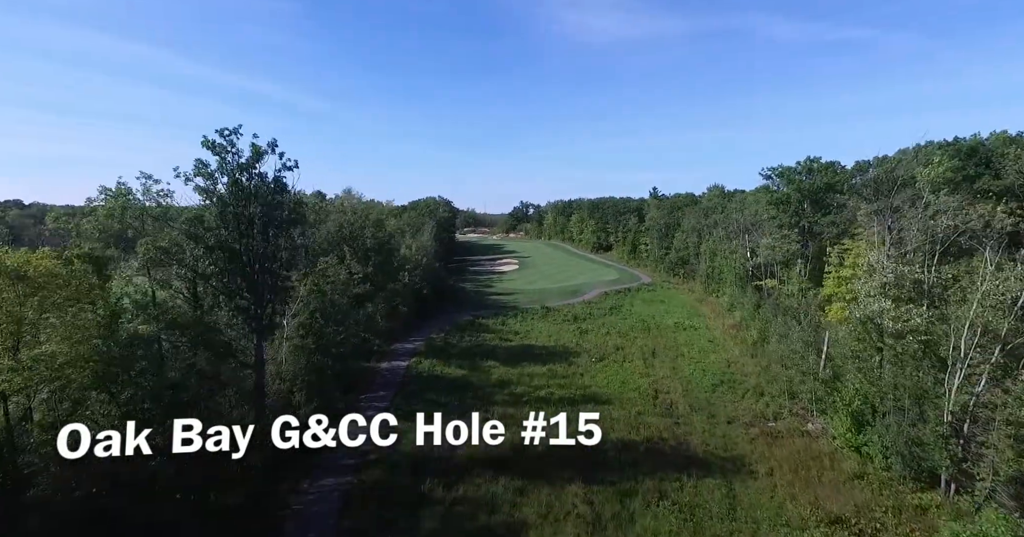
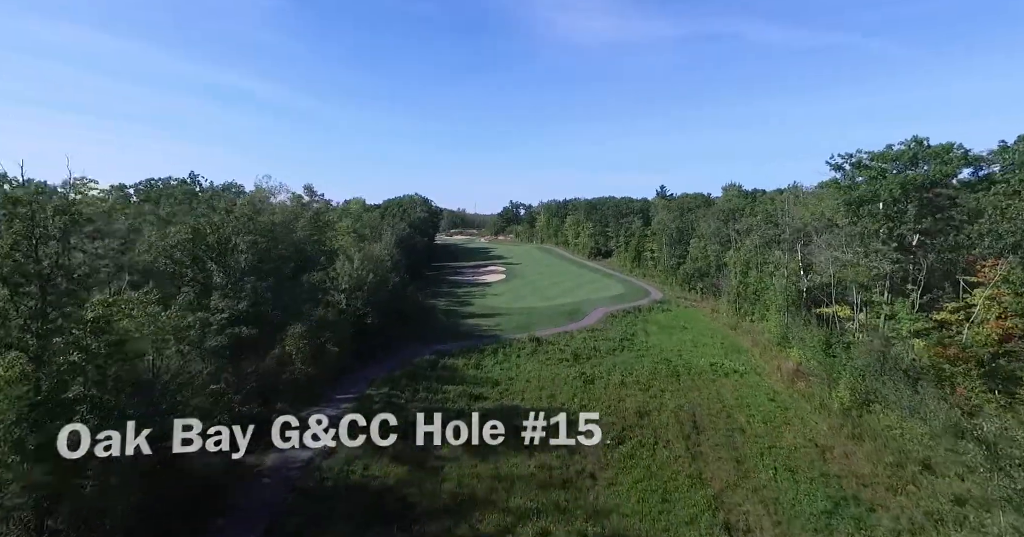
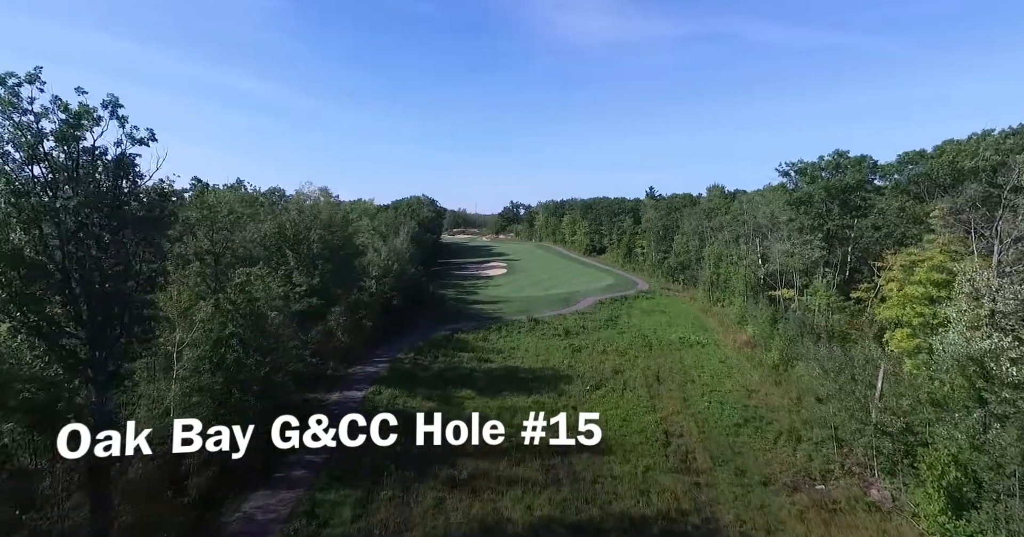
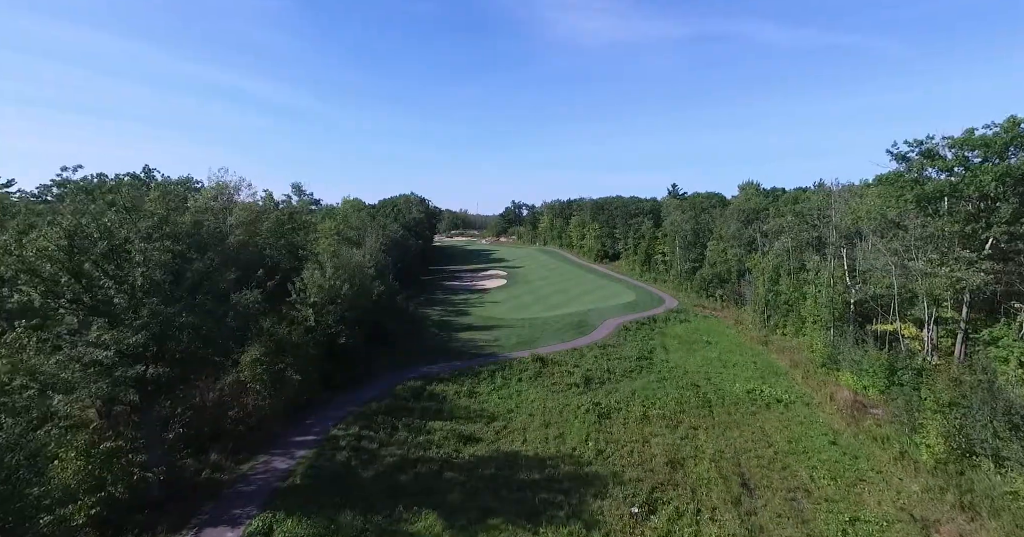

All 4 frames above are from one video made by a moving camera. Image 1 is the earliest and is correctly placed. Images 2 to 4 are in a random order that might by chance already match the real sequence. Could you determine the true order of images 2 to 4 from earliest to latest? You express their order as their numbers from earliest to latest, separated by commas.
3, 2, 4
